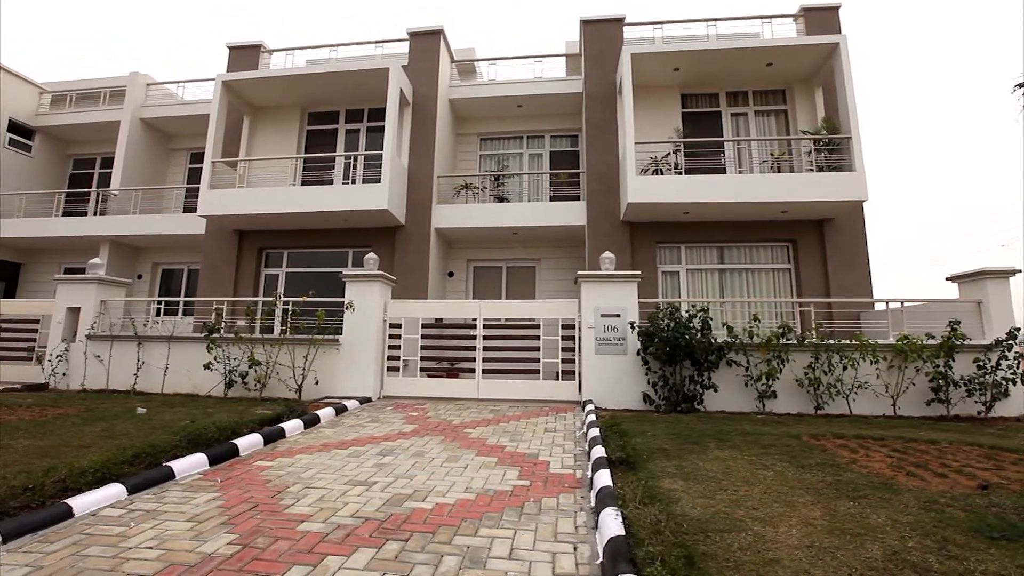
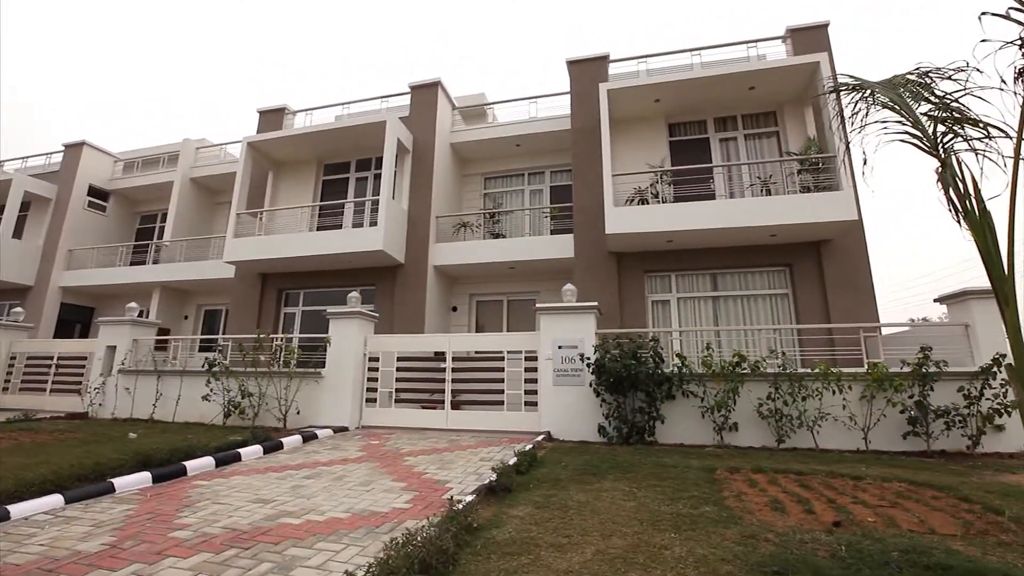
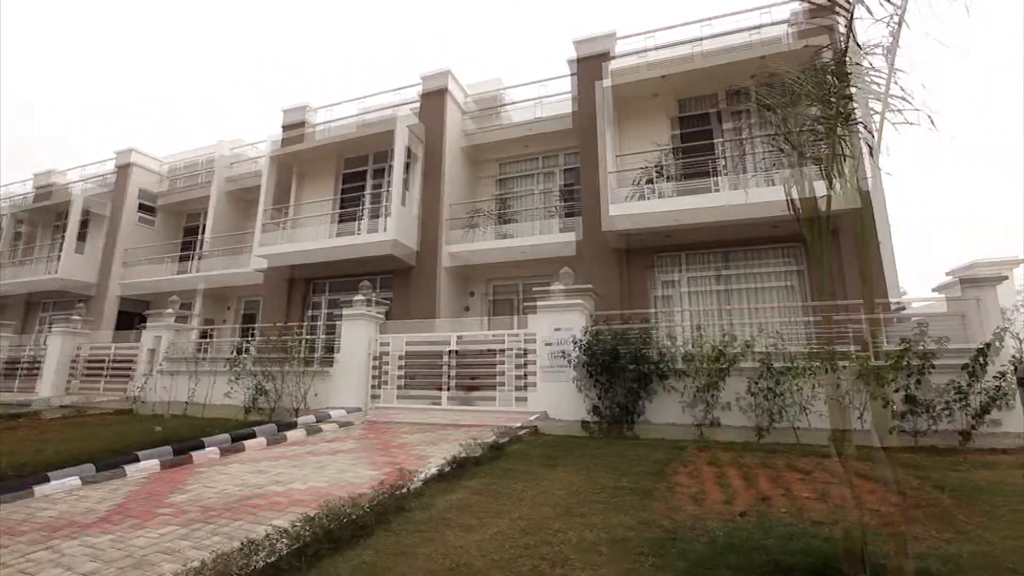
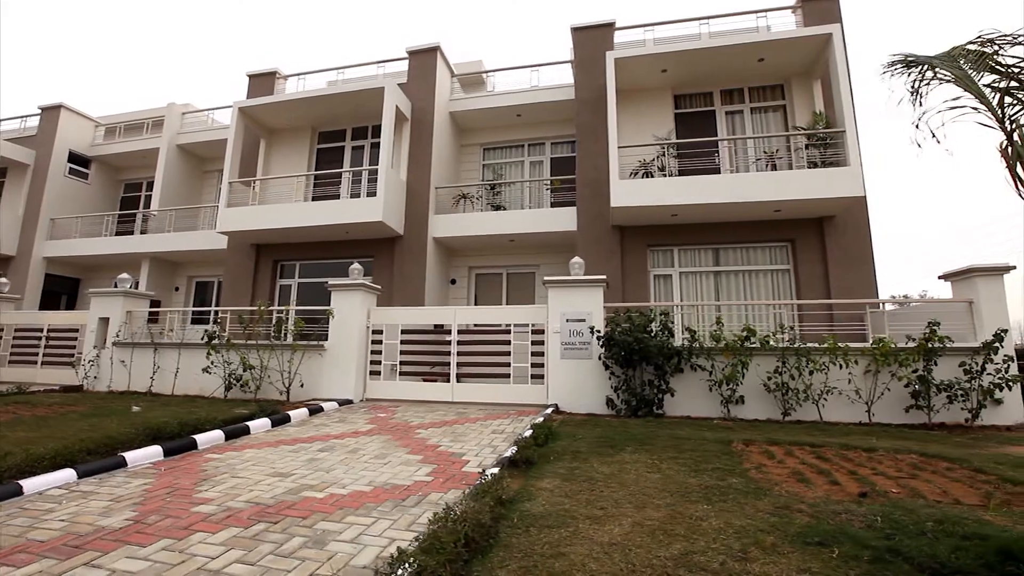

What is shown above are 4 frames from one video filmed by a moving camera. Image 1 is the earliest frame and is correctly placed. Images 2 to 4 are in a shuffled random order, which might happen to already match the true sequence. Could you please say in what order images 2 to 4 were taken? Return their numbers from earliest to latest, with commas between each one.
4, 3, 2
